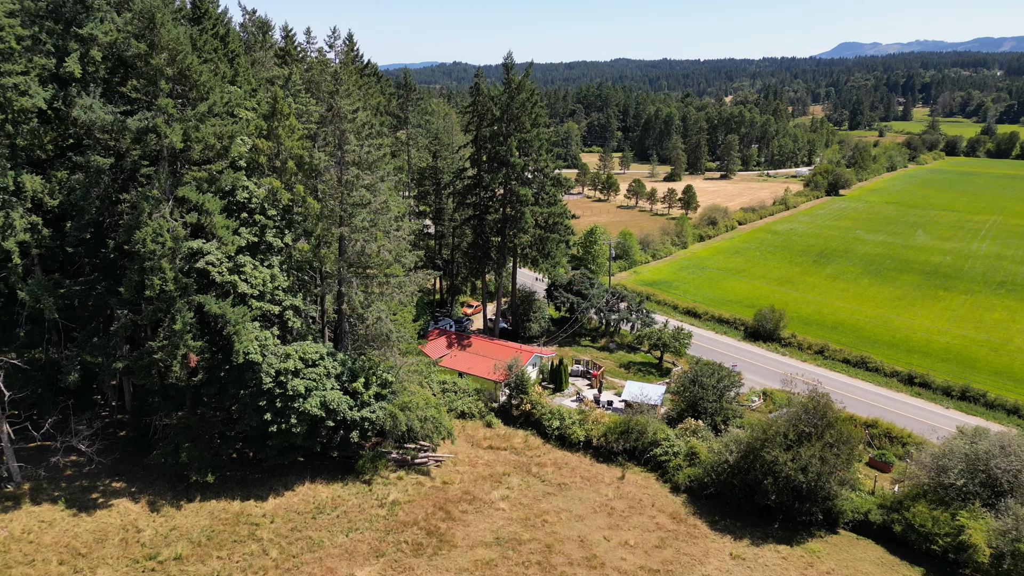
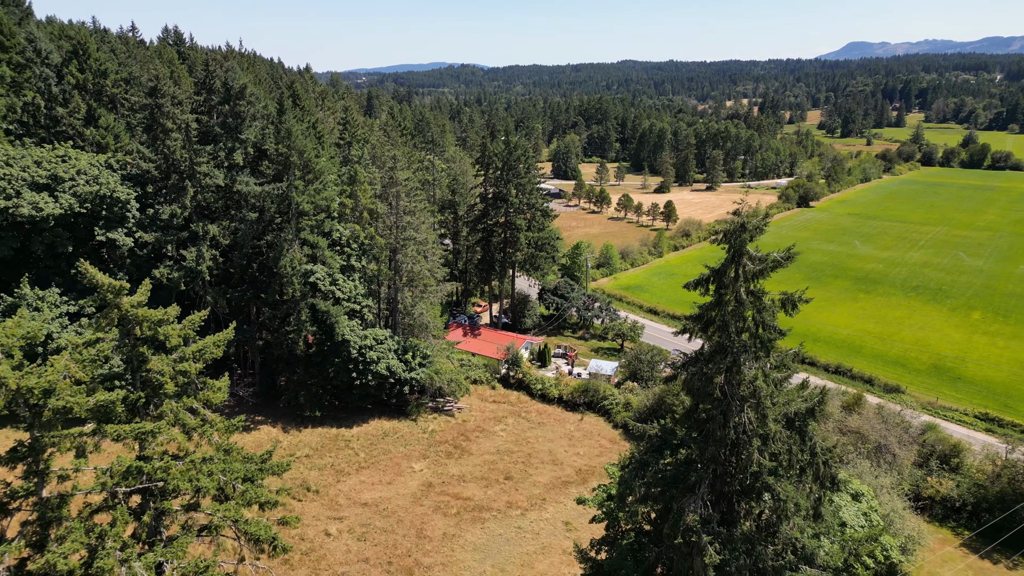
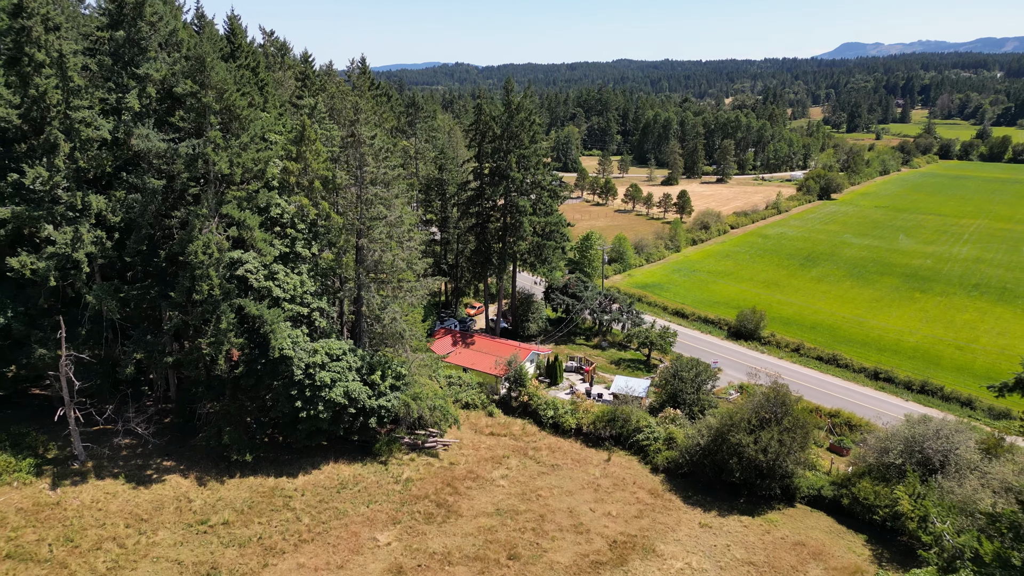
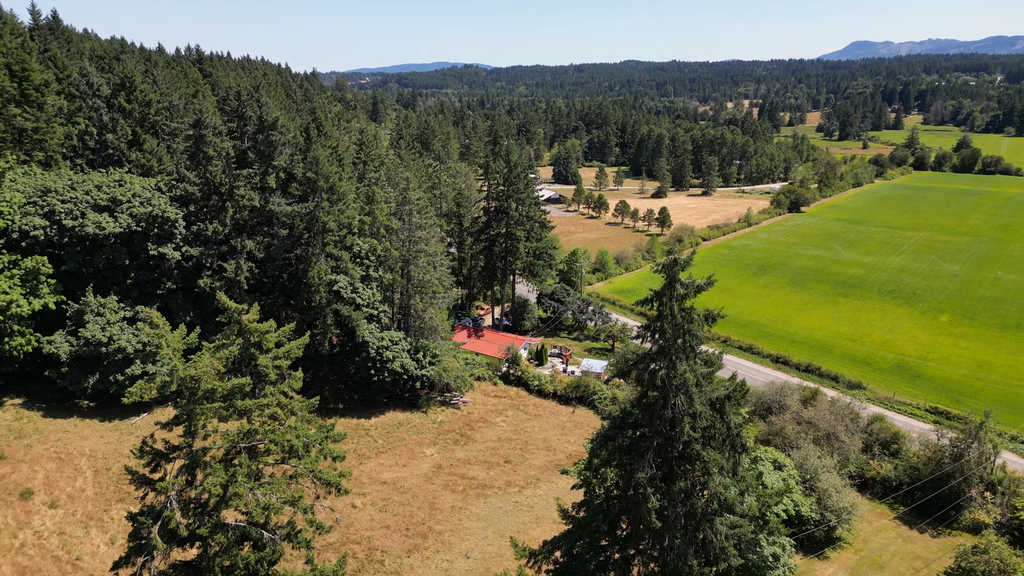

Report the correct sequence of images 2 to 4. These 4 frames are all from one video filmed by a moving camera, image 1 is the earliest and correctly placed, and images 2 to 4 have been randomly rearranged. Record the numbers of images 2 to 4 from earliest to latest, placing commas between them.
3, 2, 4
